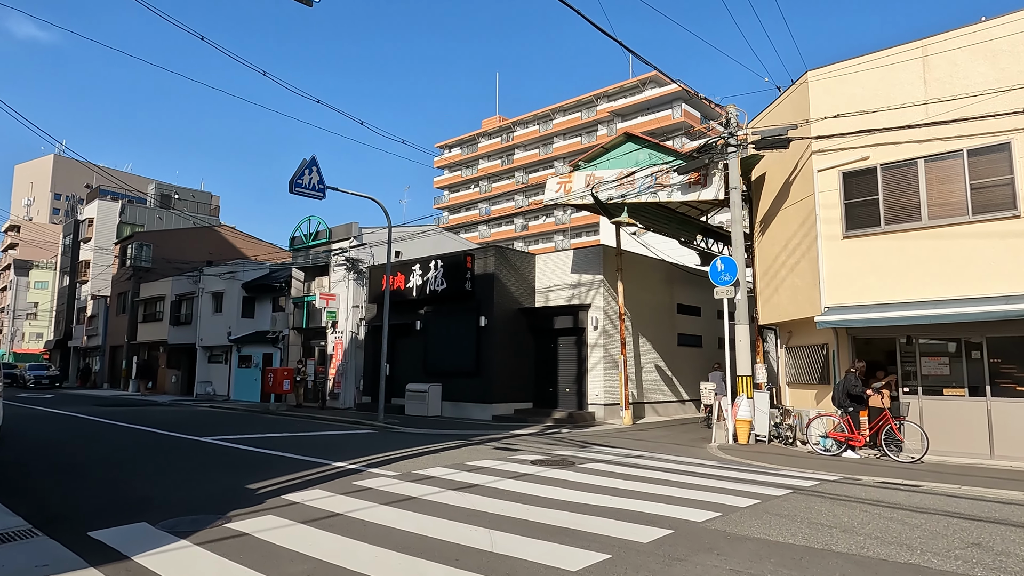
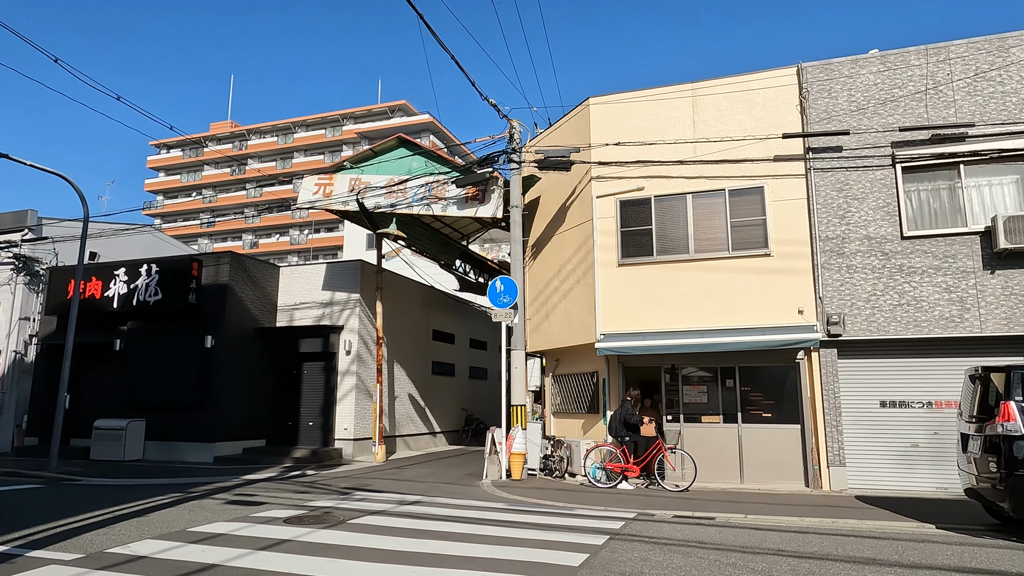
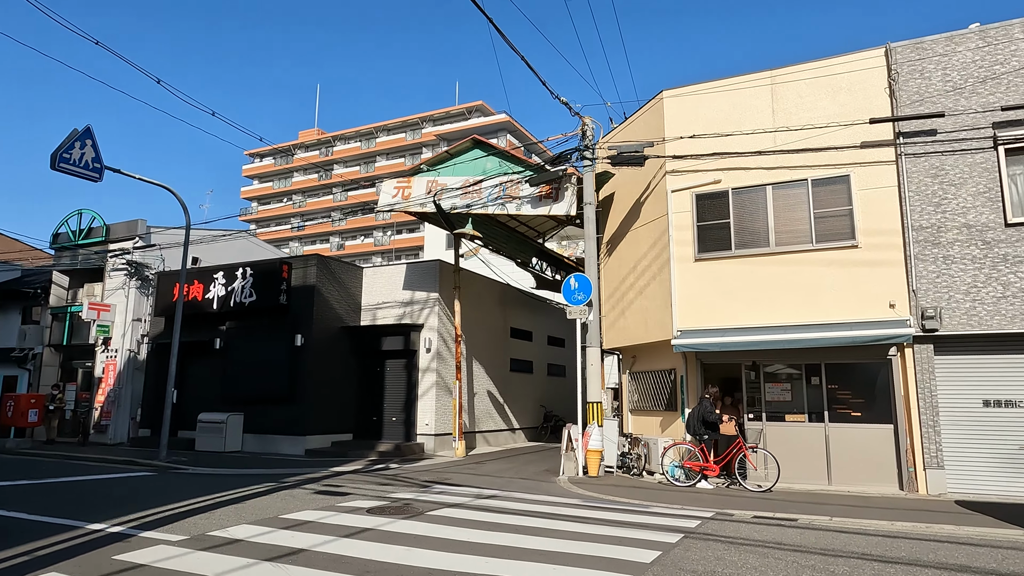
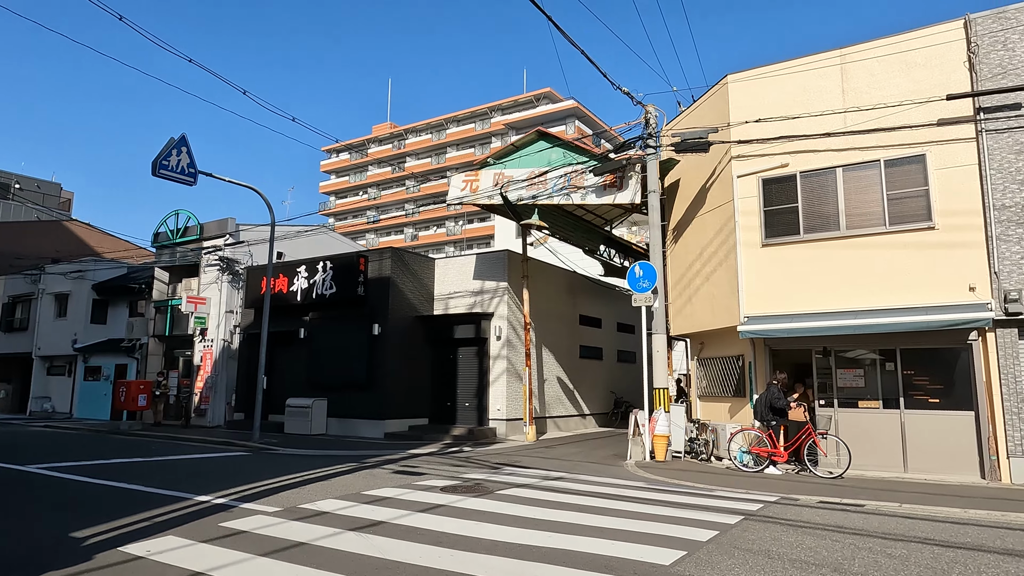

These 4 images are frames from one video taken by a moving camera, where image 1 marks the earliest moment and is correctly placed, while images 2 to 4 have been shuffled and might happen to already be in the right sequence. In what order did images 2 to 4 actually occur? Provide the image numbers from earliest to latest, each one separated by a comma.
4, 3, 2
